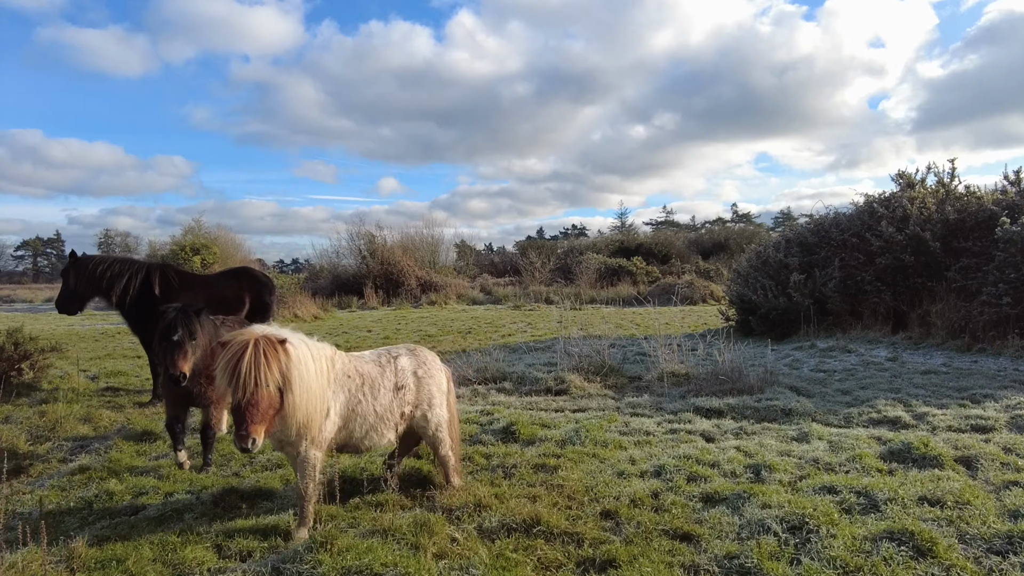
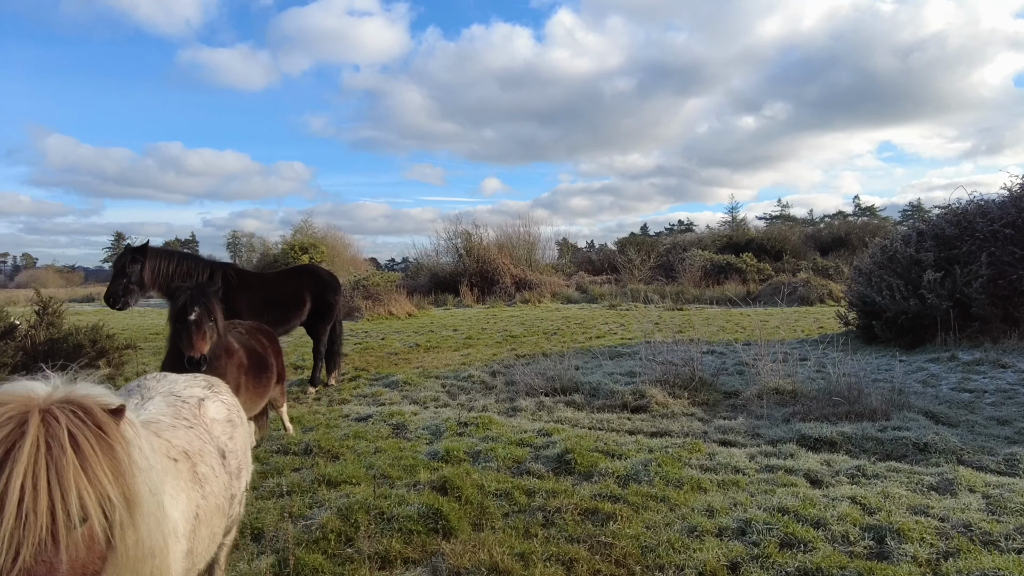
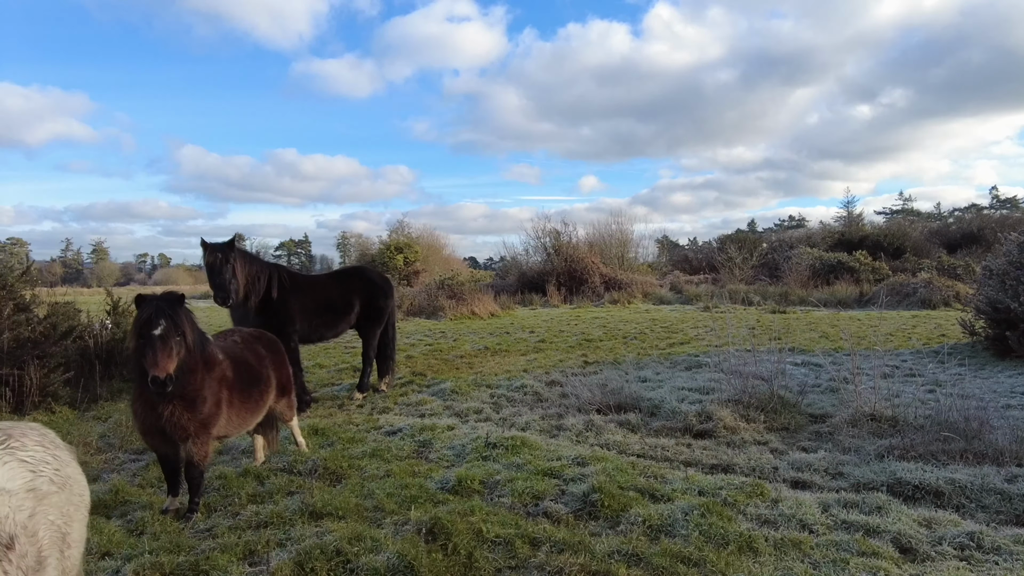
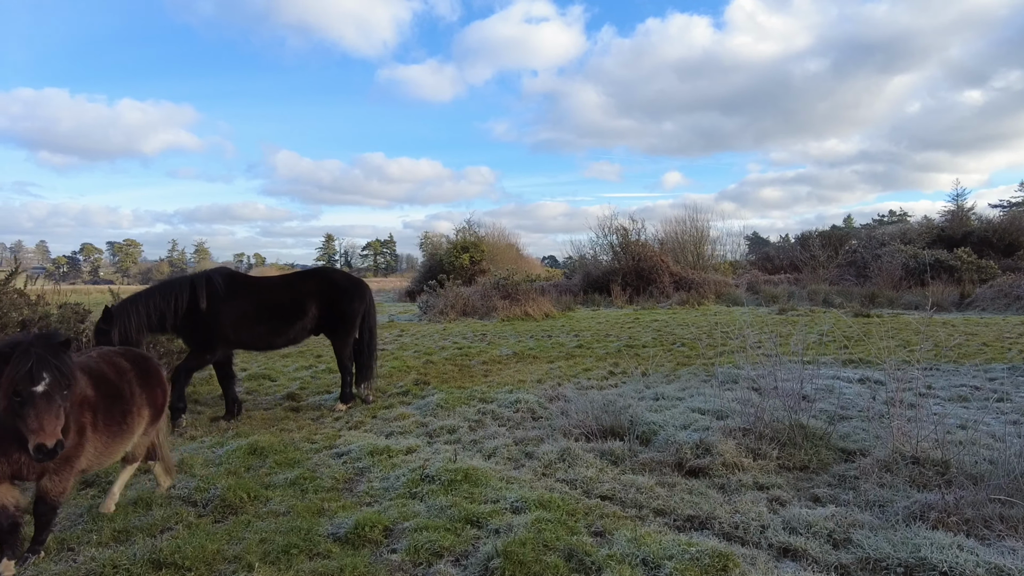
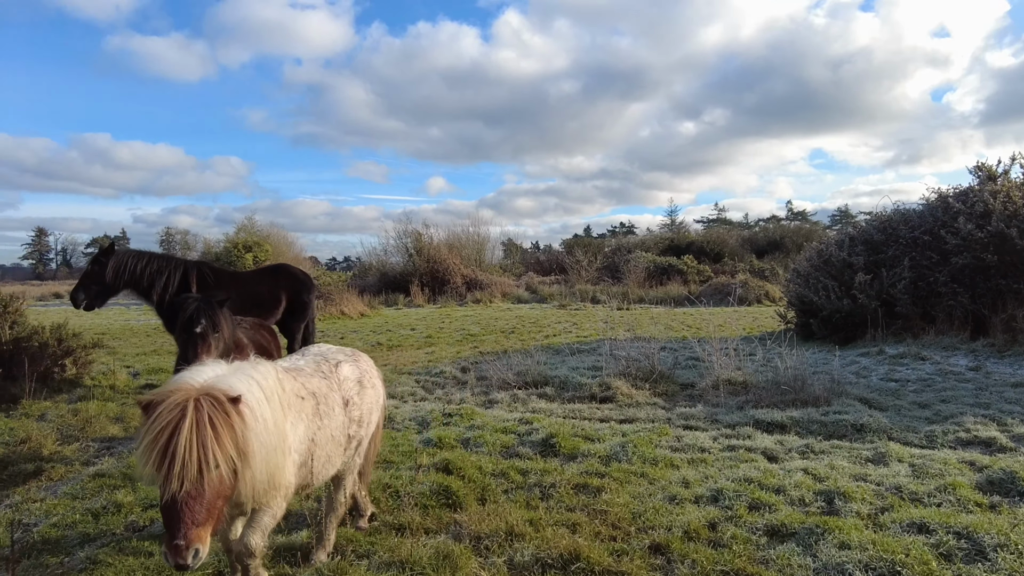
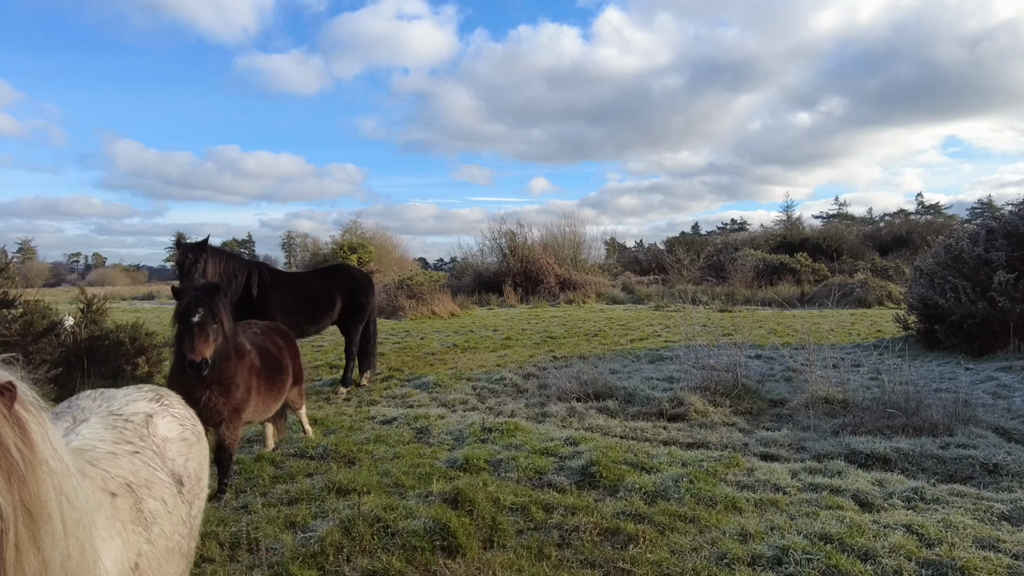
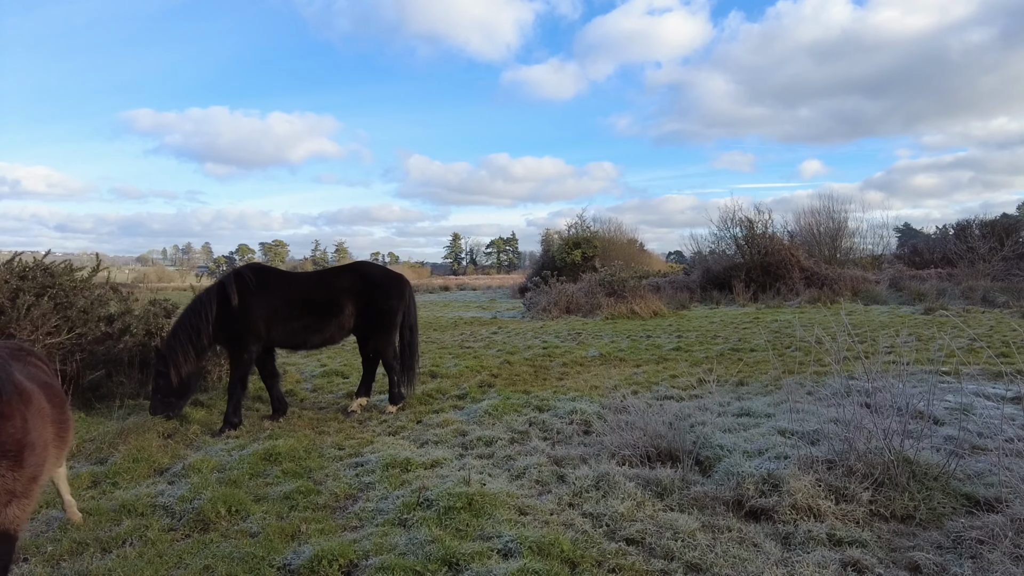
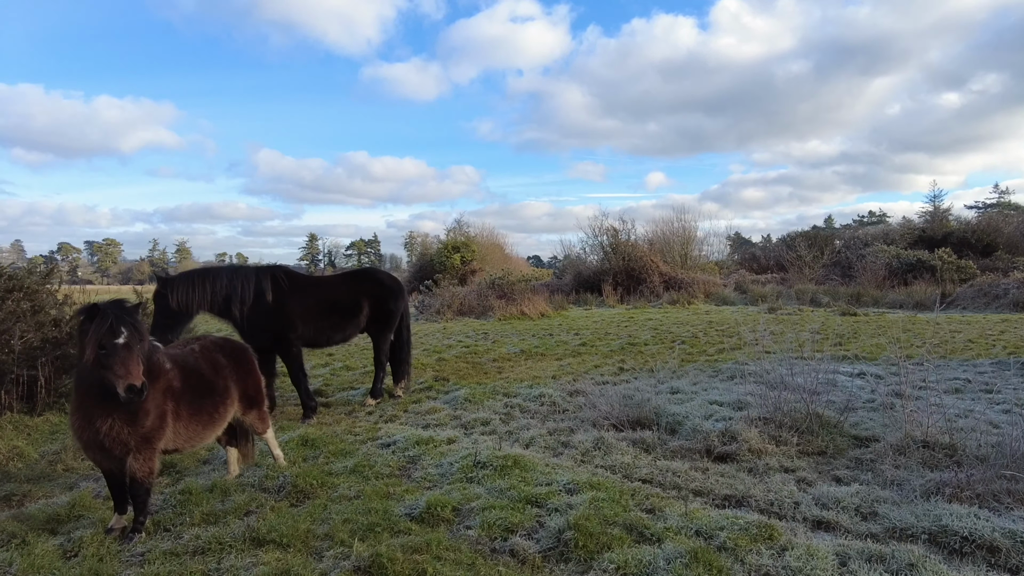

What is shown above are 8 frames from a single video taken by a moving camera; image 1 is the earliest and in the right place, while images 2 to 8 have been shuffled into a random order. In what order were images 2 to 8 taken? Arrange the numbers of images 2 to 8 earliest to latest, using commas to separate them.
5, 2, 6, 3, 8, 4, 7
